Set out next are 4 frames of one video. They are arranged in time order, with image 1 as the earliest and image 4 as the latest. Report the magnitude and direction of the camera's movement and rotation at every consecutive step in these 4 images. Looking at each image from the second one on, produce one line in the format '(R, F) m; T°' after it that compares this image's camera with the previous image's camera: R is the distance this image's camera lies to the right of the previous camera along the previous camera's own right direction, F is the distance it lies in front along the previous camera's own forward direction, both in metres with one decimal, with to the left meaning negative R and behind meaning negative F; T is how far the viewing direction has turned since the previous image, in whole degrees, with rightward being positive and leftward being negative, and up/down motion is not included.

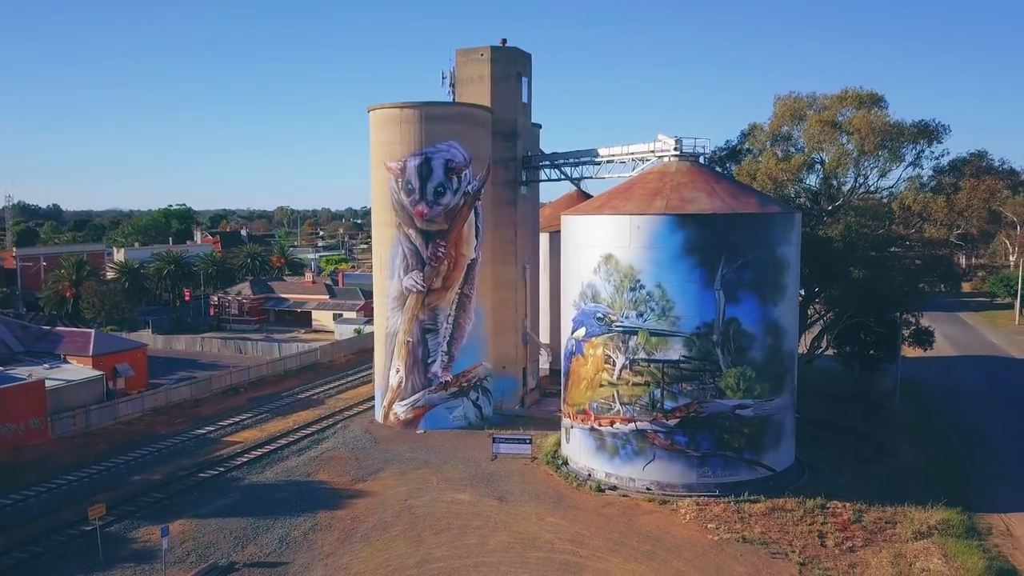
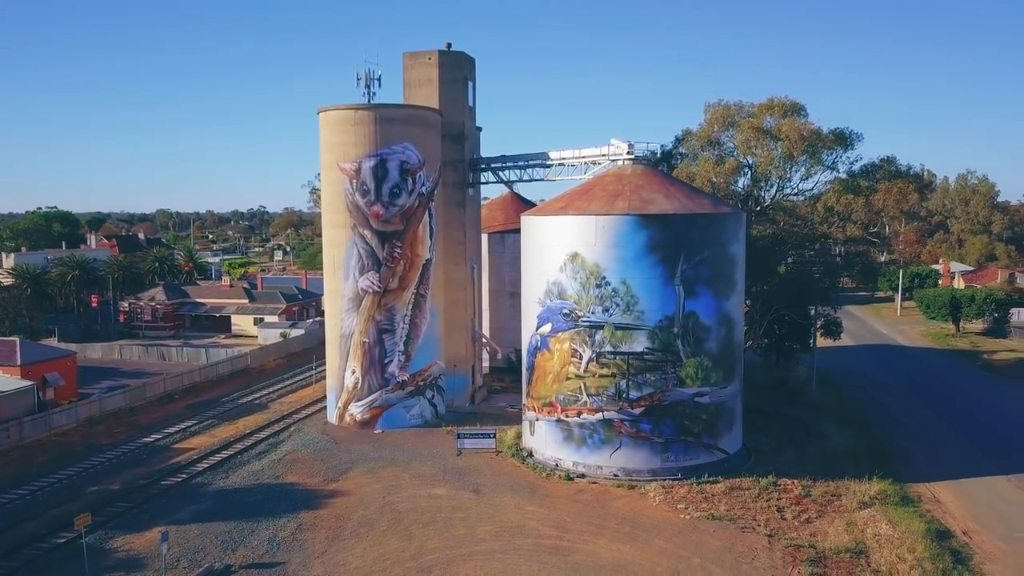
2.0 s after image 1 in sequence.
(-2.1, -0.6) m; +7°
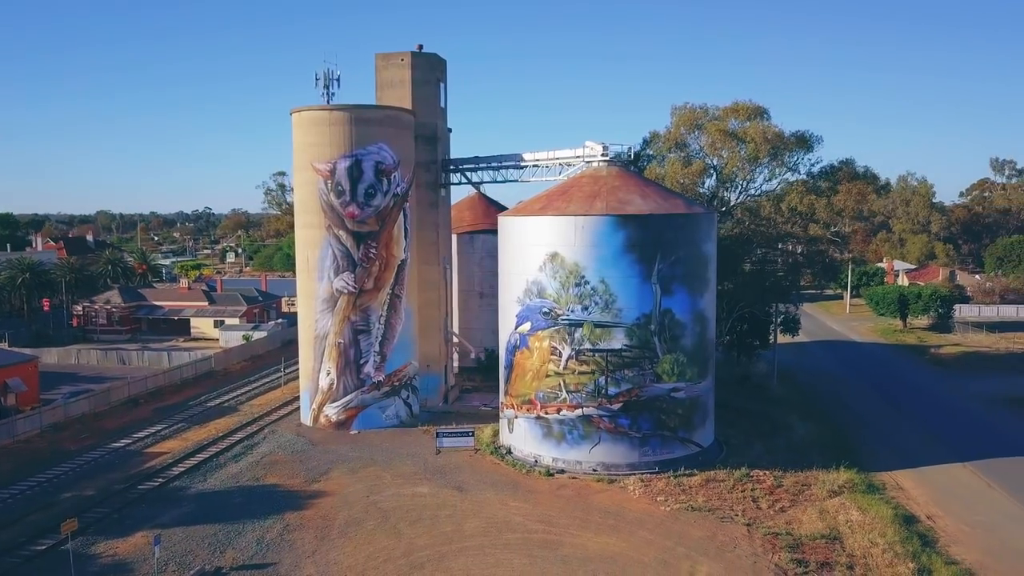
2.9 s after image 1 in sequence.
(-0.8, -0.3) m; +3°
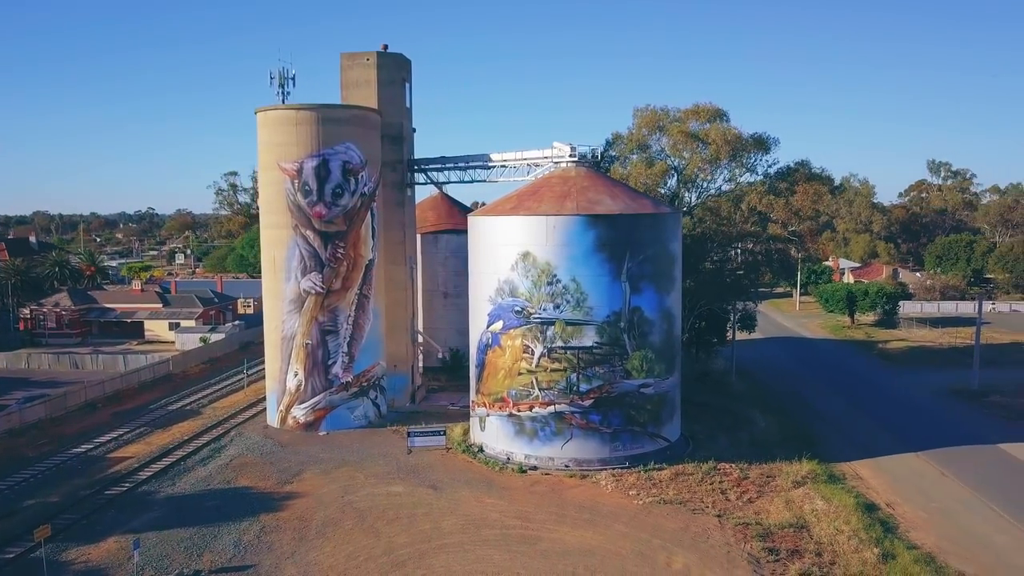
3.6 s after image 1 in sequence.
(-0.6, -0.2) m; +3°
